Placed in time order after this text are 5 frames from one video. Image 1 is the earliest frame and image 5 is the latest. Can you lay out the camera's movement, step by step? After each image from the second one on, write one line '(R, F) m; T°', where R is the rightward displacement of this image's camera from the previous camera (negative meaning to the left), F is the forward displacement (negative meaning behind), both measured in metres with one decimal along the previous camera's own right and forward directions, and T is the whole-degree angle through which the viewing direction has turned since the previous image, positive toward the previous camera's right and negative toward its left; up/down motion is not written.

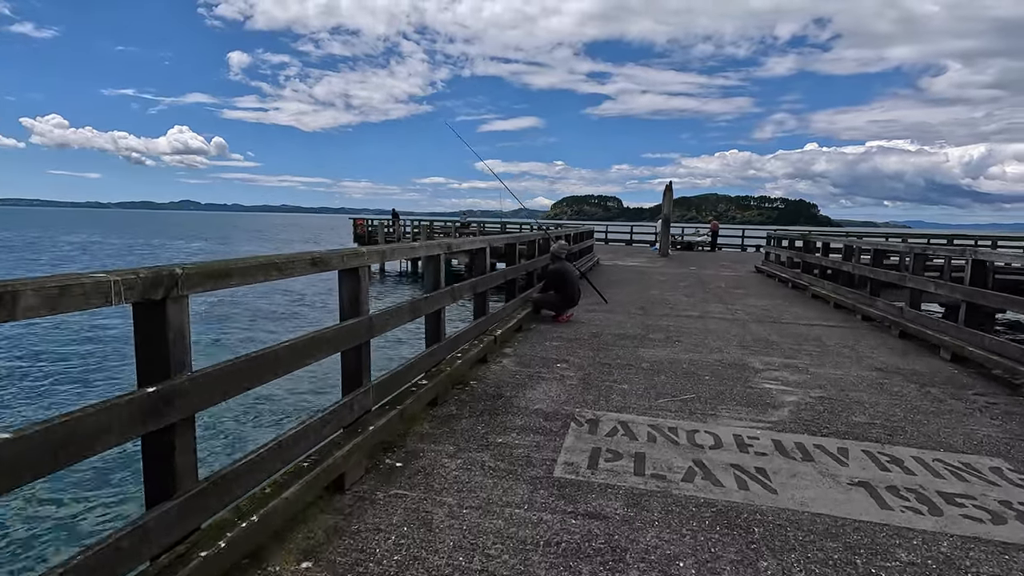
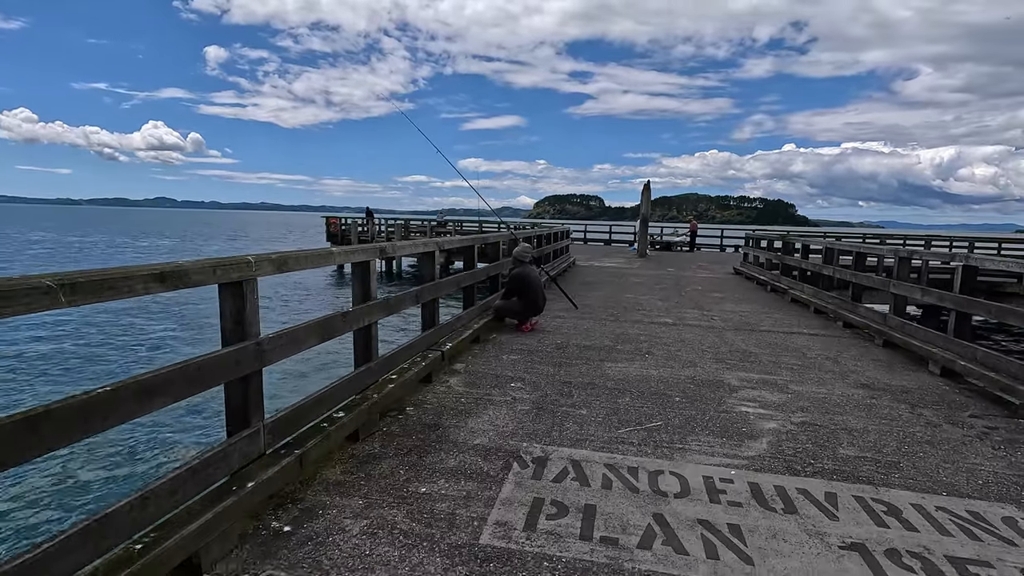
(+0.3, +0.6) m; +2°
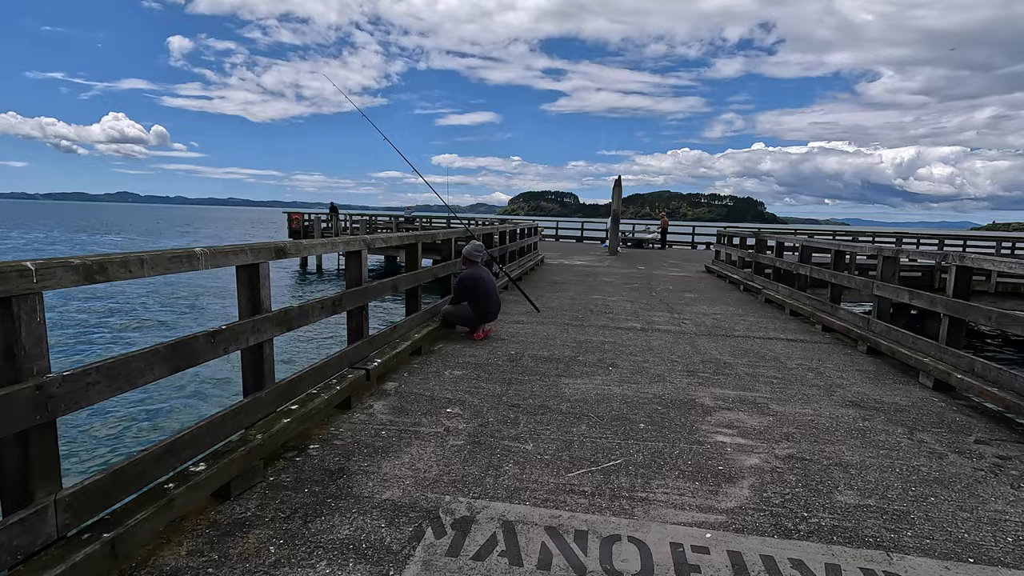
(+0.3, +0.7) m; +3°
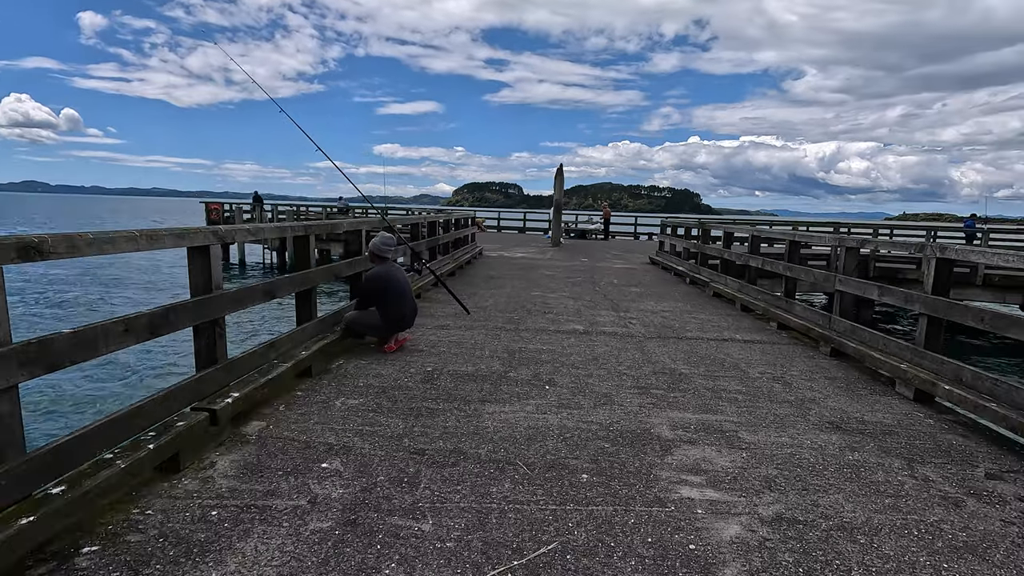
(+0.2, +0.9) m; +6°
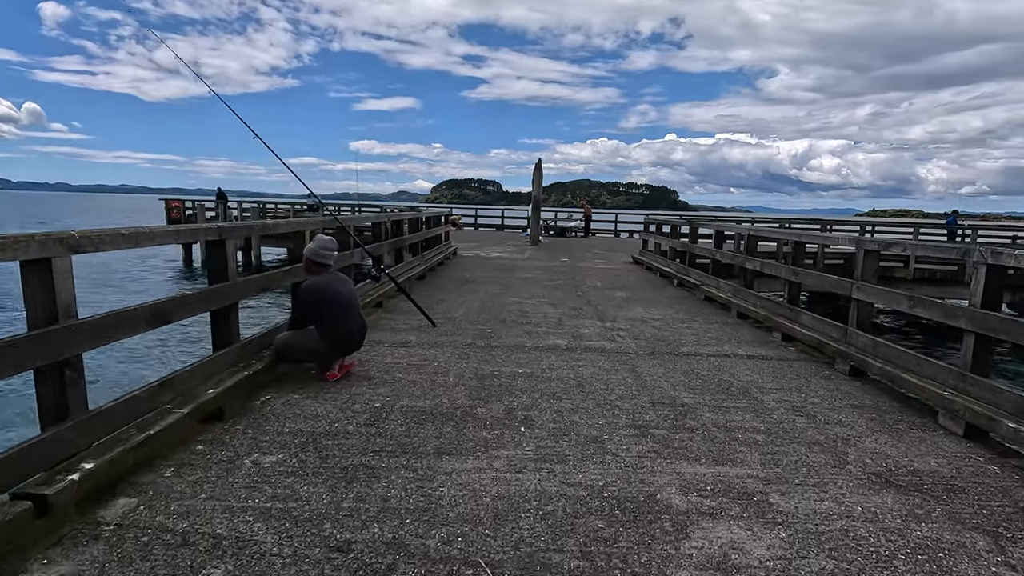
(+0.1, +0.8) m; +2°
